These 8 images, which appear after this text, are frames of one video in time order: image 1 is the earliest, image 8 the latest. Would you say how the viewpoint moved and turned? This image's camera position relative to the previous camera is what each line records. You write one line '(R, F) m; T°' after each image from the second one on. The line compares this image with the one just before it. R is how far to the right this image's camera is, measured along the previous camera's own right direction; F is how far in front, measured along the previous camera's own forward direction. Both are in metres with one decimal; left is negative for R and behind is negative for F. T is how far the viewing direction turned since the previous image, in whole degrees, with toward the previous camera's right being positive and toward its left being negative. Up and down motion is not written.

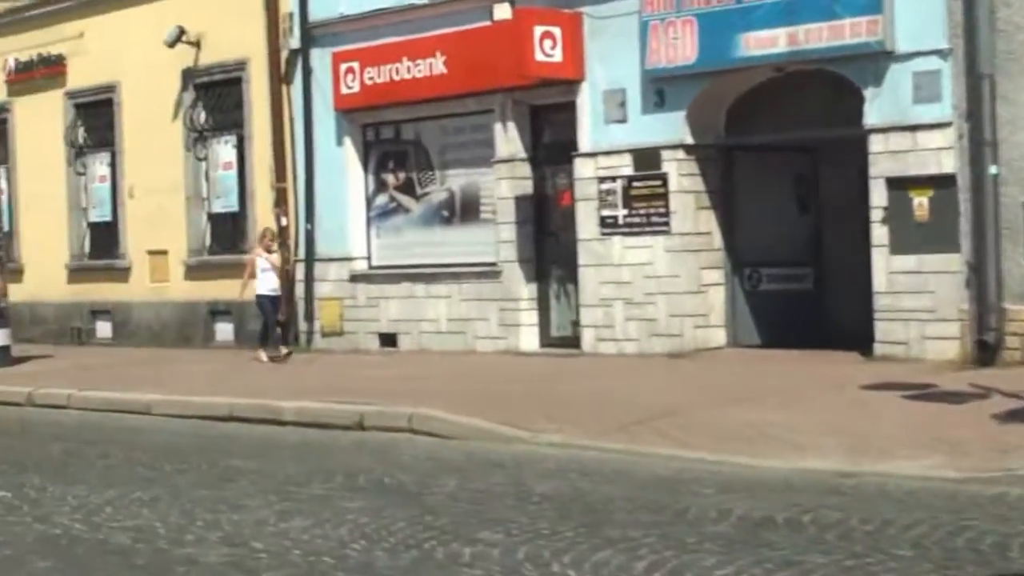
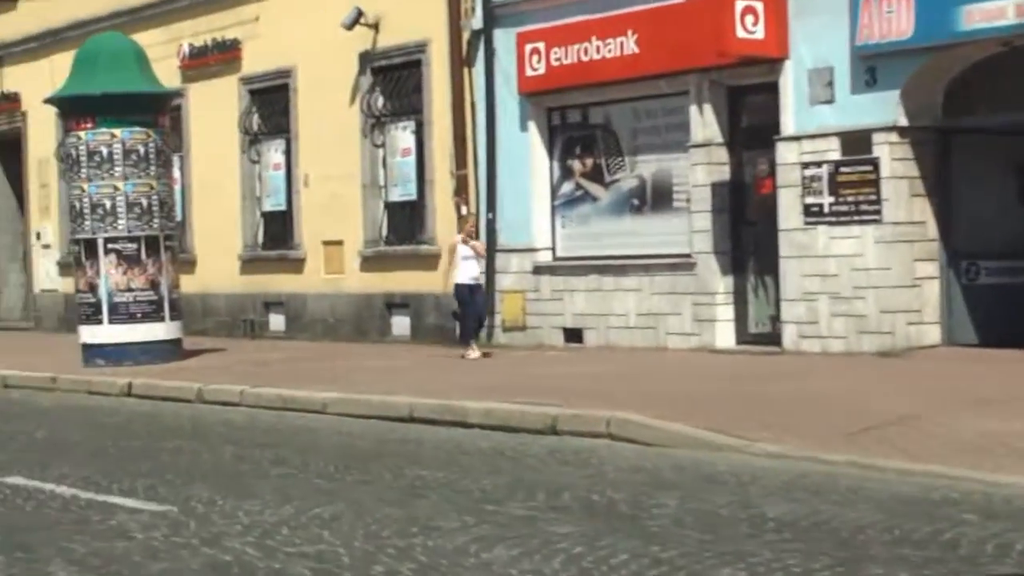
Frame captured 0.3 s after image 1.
(-0.2, +1.0) m; -5°
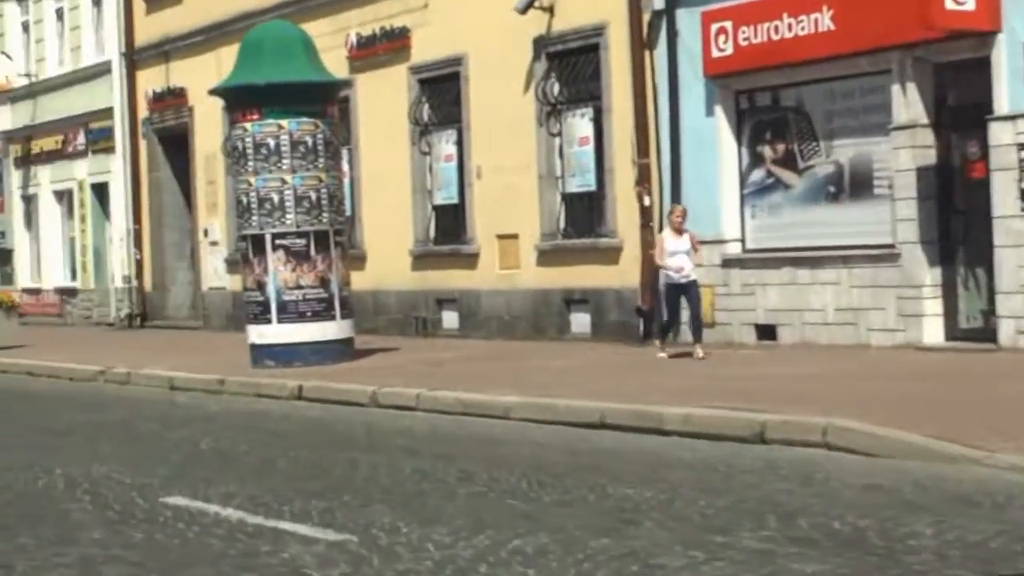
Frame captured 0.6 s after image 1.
(-0.2, +1.0) m; -5°
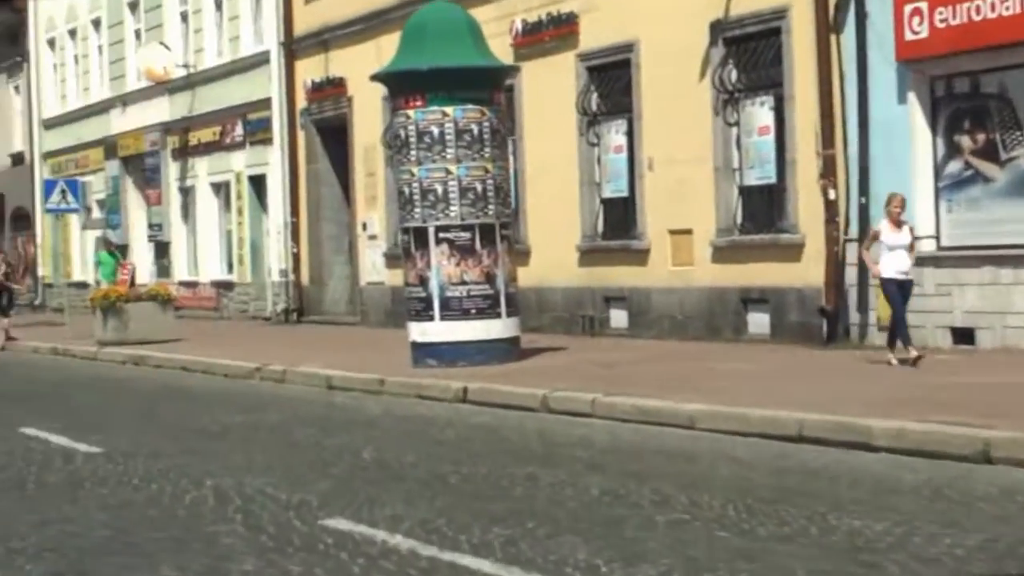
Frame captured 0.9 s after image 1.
(-0.2, +1.0) m; -4°
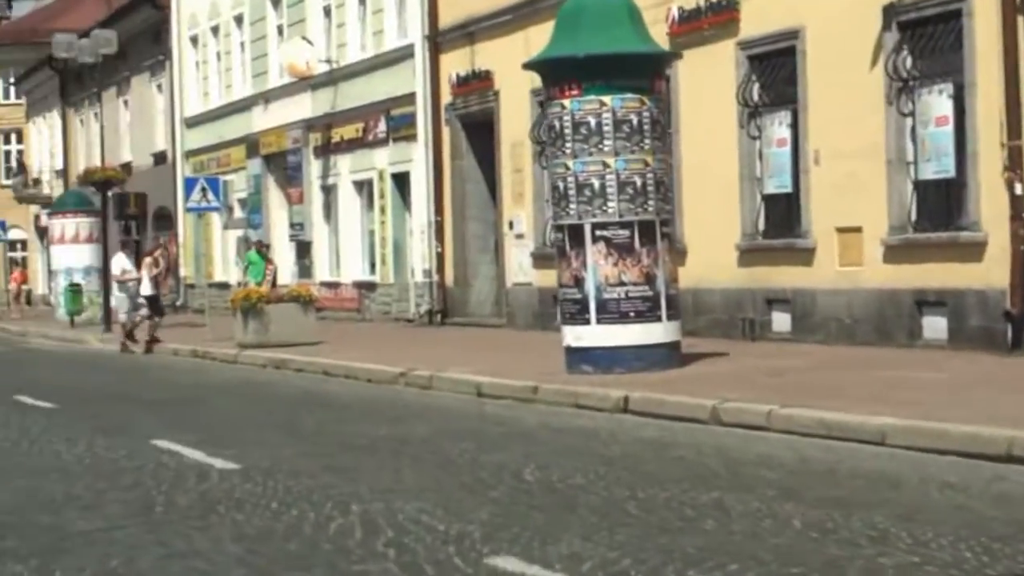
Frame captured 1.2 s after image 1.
(-0.2, +1.0) m; -4°
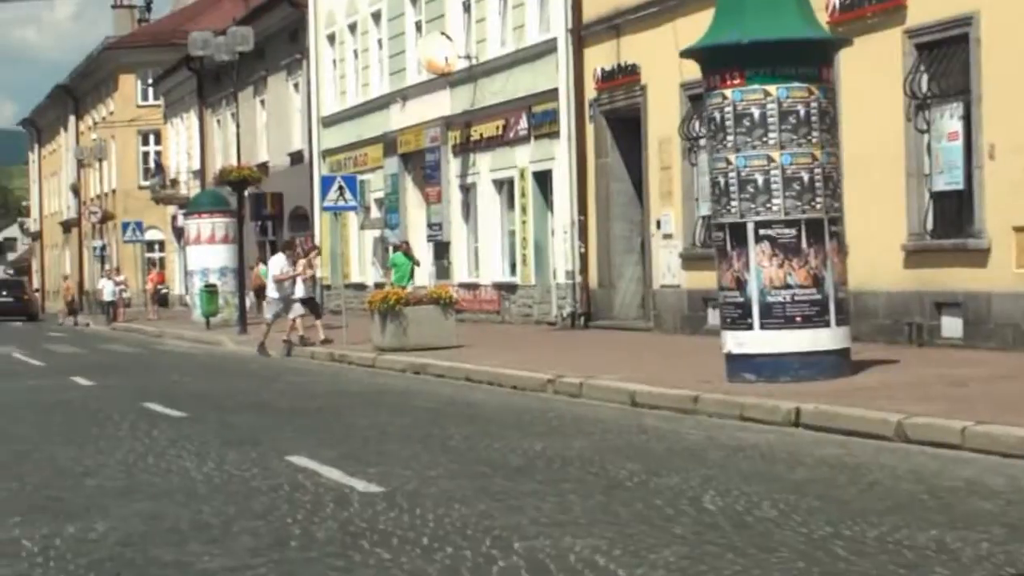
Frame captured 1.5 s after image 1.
(-0.2, +1.0) m; -4°
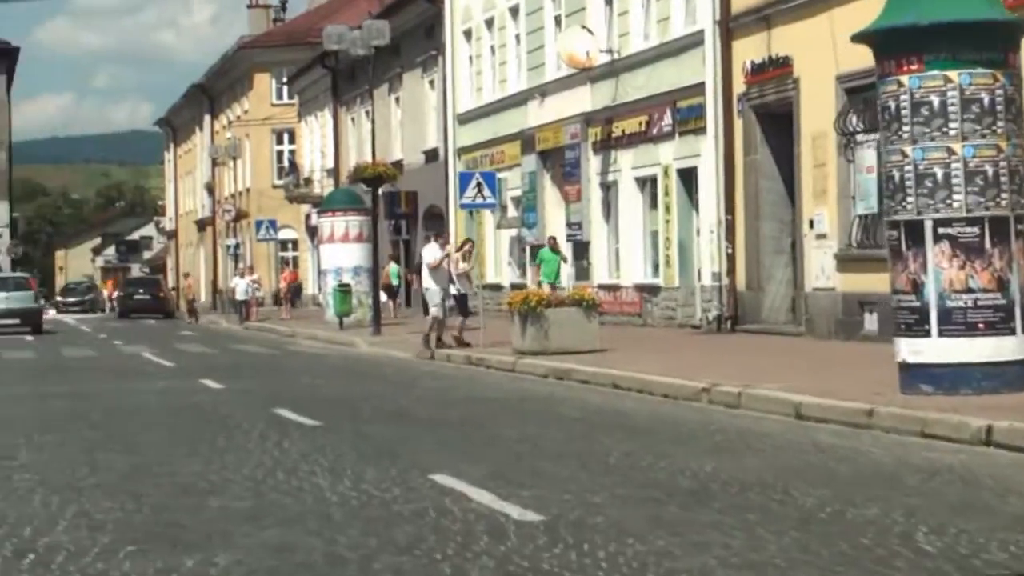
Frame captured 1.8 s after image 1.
(-0.2, +1.0) m; -4°
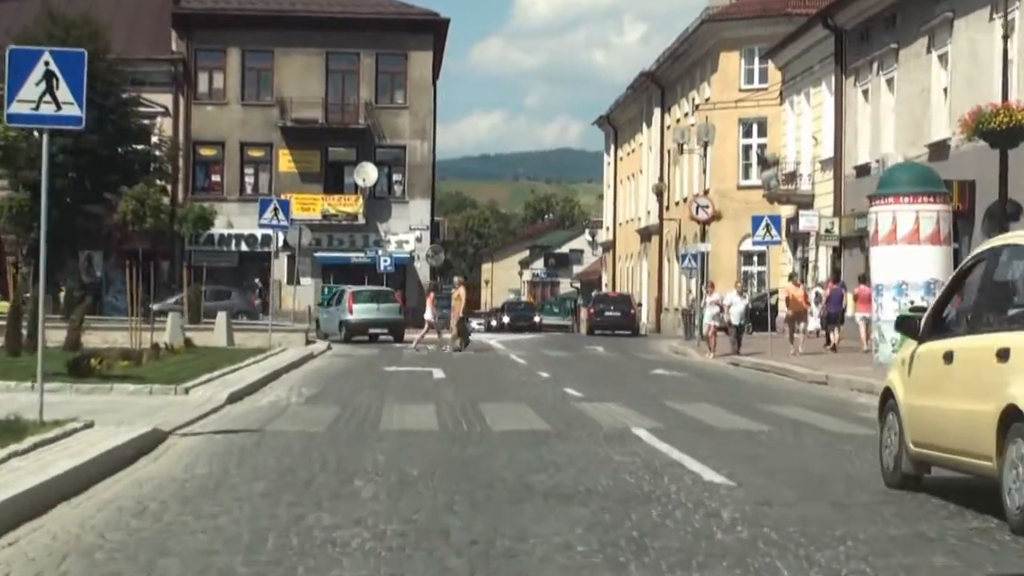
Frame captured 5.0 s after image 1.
(-2.8, +12.5) m; -12°
